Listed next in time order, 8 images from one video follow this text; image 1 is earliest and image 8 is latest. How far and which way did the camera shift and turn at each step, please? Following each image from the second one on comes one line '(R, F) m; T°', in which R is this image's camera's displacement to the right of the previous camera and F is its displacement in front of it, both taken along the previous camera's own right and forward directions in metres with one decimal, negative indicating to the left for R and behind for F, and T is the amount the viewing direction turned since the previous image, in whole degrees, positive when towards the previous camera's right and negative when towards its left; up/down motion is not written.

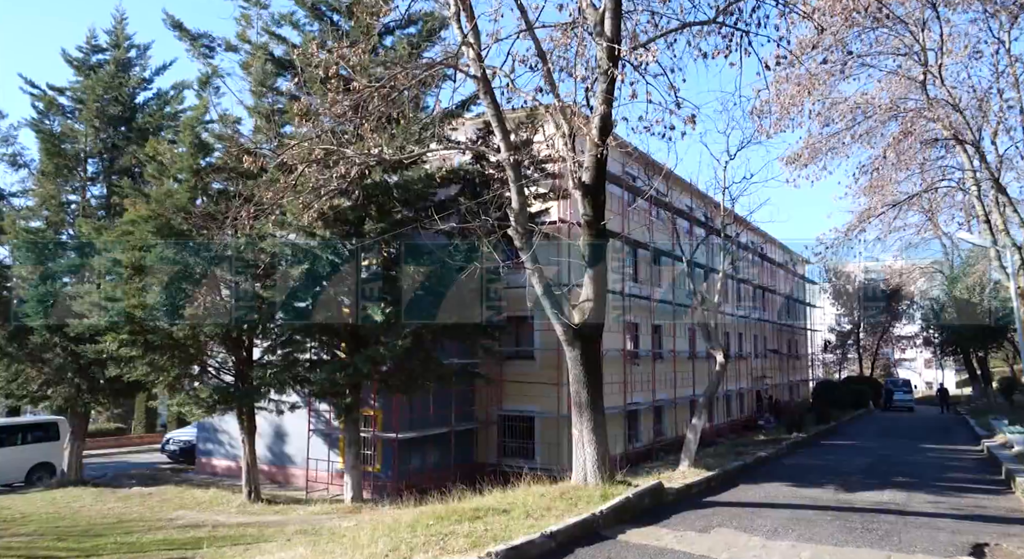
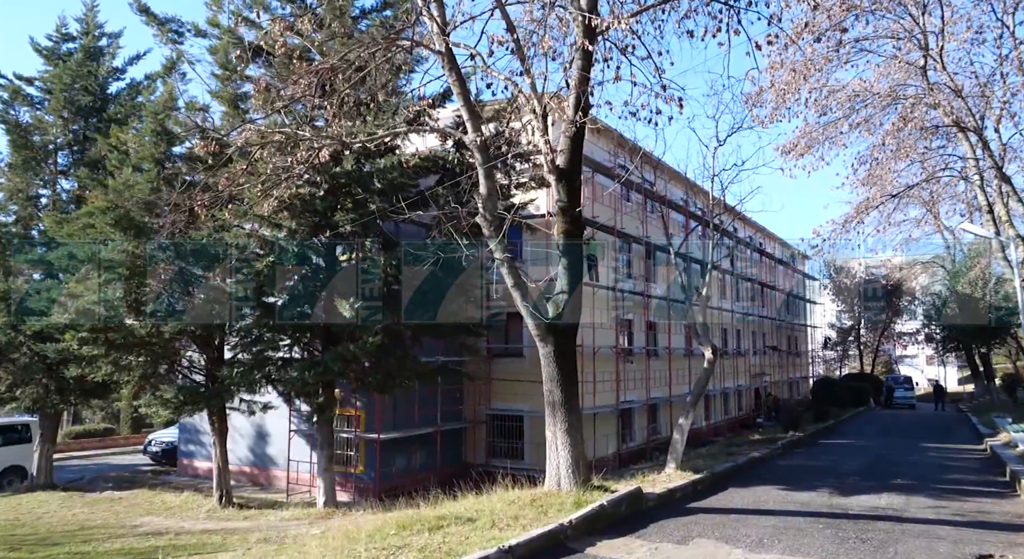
(+0.4, +0.6) m; 0°
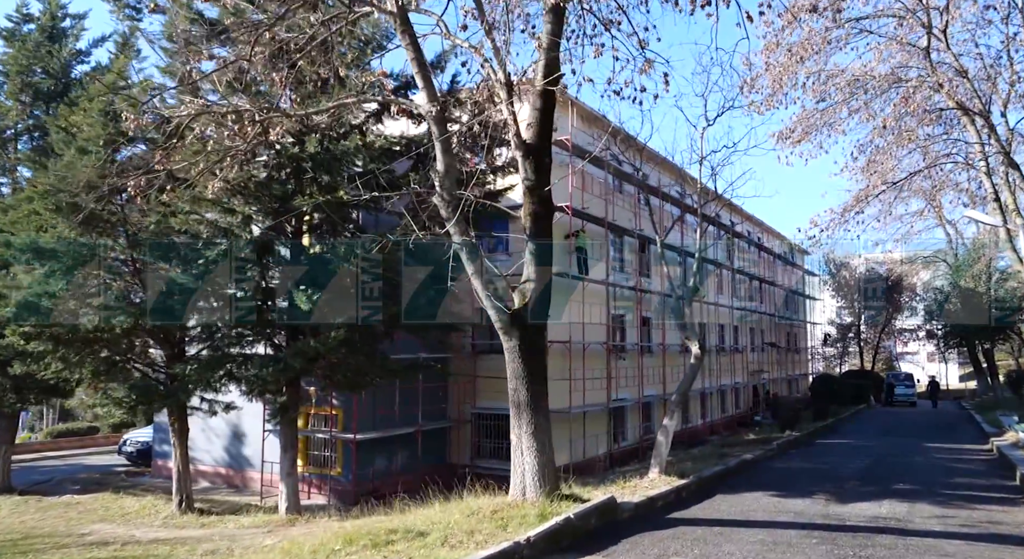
(+0.4, +0.8) m; 0°
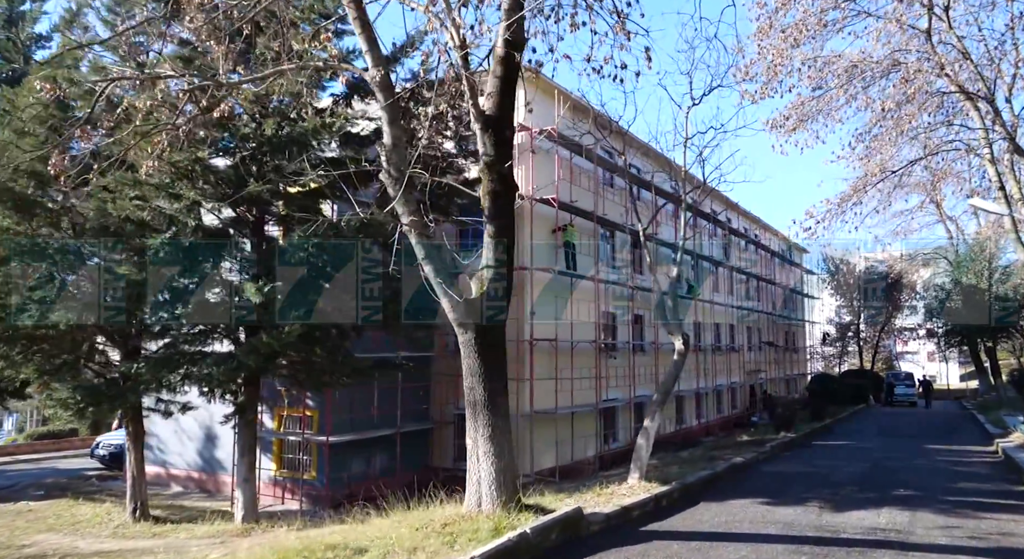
(+0.4, +0.7) m; 0°
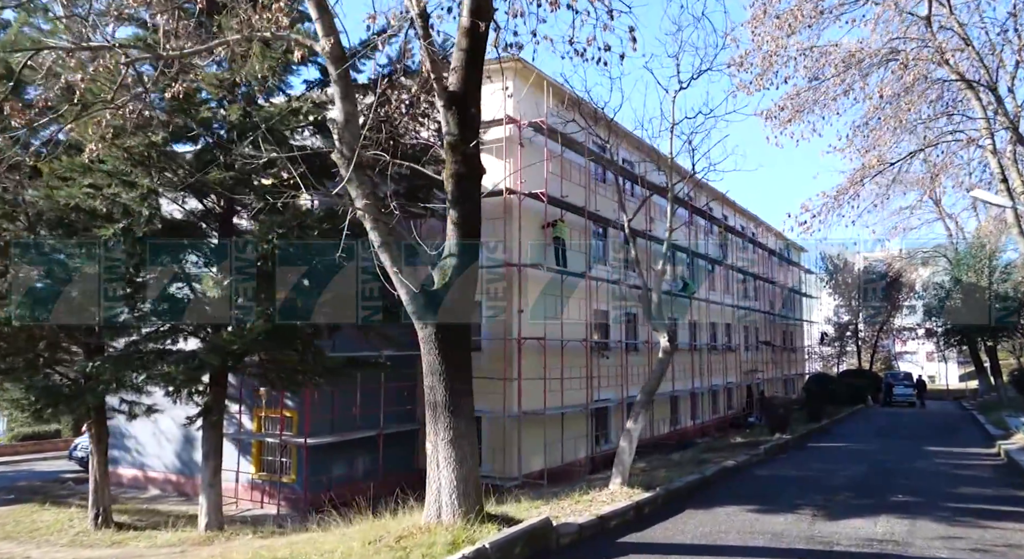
(+0.3, +0.5) m; 0°
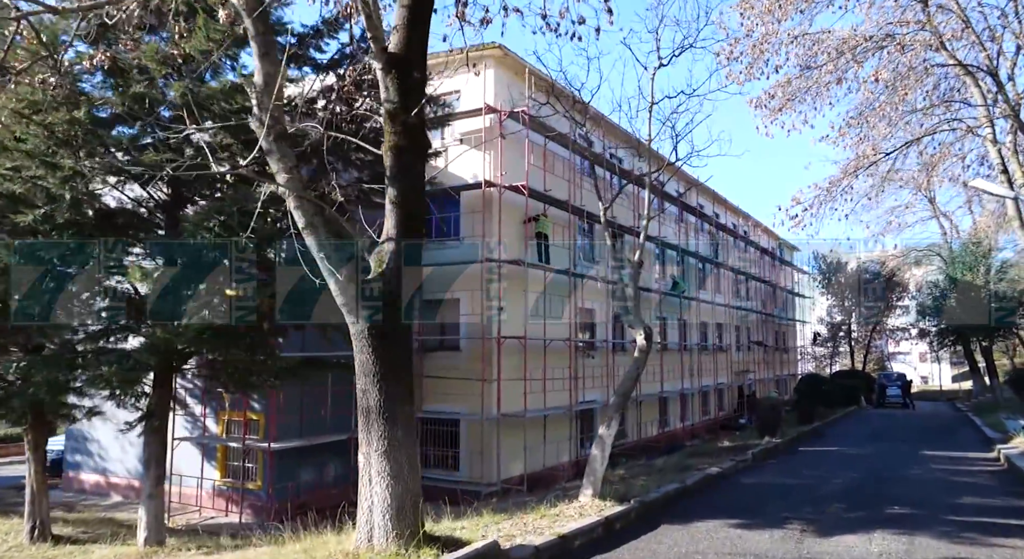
(+0.3, +0.7) m; 0°
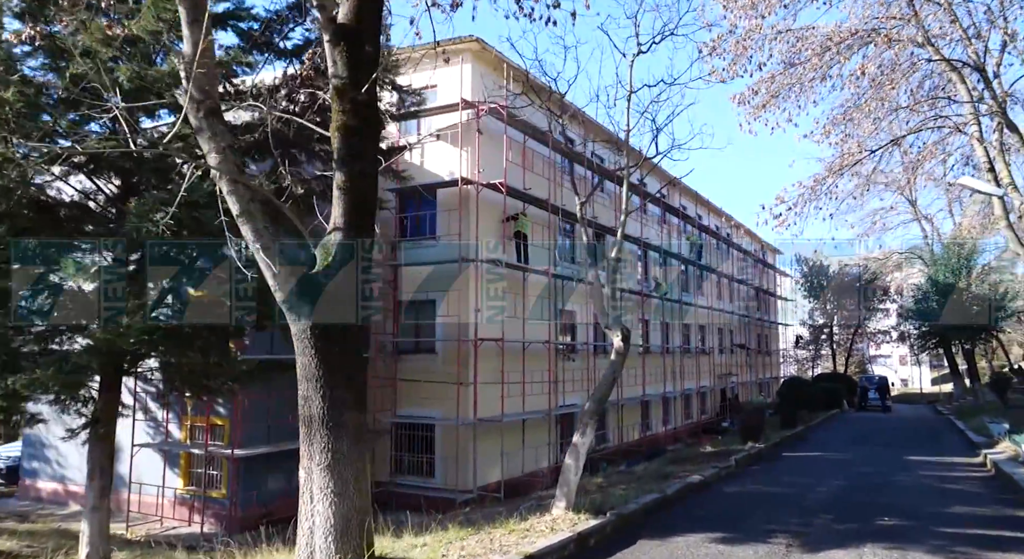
(+0.2, +0.5) m; +1°
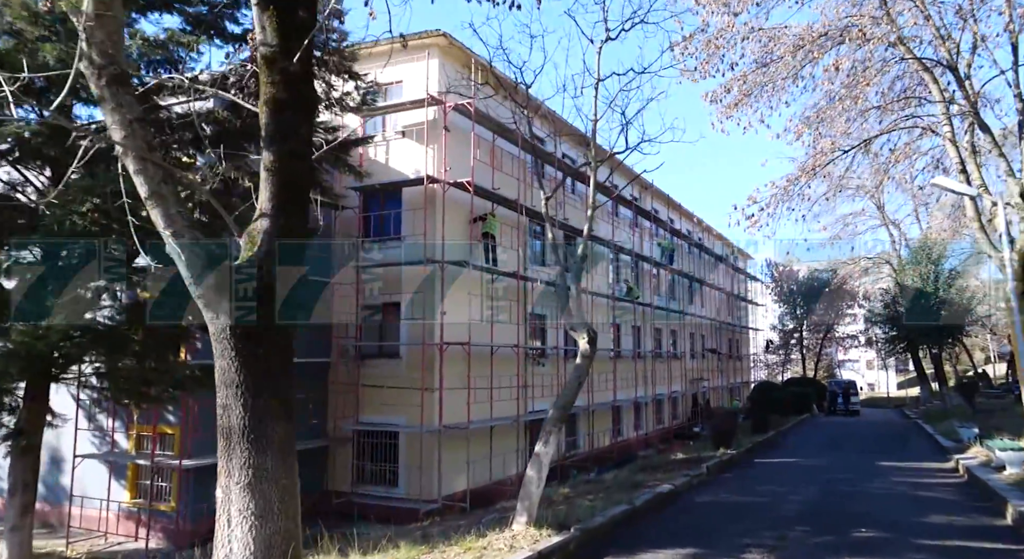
(+0.1, +0.5) m; +2°
